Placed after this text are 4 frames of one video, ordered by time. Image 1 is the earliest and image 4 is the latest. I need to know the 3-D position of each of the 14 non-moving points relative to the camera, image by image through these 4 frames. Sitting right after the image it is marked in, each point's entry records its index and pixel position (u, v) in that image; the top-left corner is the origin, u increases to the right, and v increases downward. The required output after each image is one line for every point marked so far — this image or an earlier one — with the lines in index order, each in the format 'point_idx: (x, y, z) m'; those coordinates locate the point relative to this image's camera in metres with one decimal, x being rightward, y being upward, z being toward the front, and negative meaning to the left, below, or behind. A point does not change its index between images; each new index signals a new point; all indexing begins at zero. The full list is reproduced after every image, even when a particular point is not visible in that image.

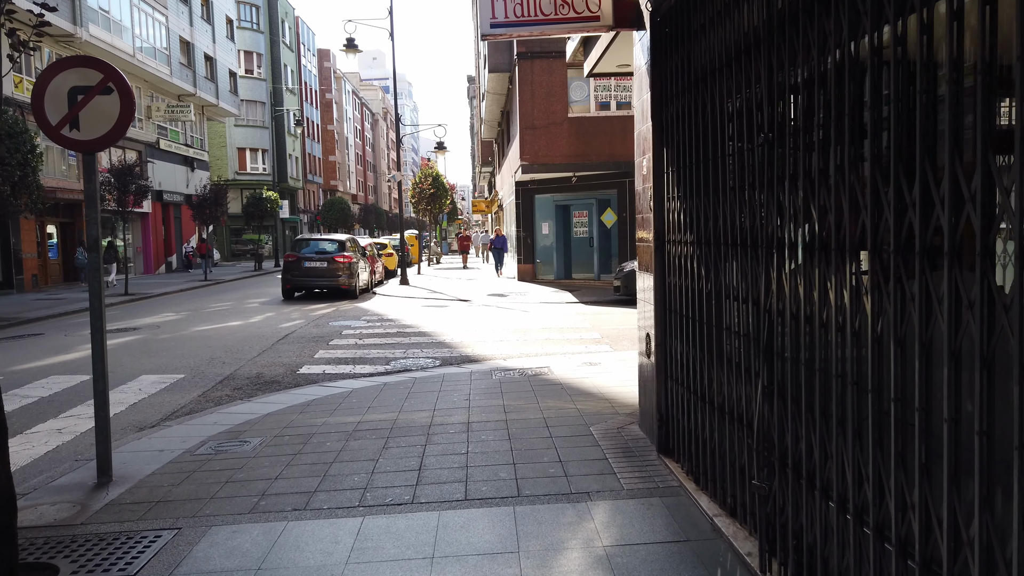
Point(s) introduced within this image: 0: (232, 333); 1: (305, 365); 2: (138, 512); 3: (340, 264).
0: (-5.0, -0.8, +13.4) m
1: (-2.8, -1.0, +10.1) m
2: (-2.3, -1.4, +4.6) m
3: (-4.5, +0.6, +19.8) m
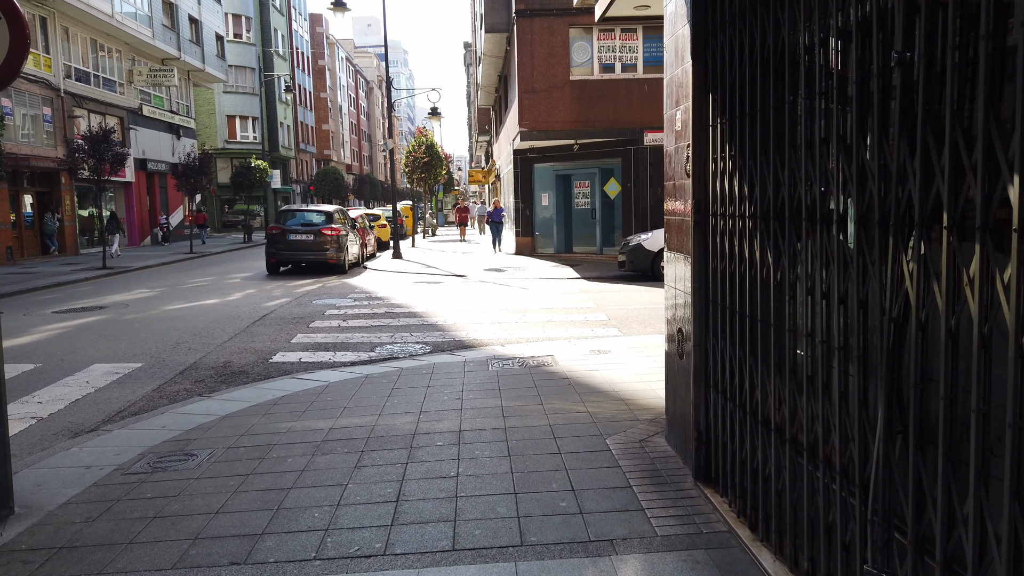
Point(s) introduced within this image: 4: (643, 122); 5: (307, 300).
0: (-5.0, -0.4, +12.4) m
1: (-2.8, -0.8, +9.0) m
2: (-2.3, -1.3, +3.6) m
3: (-4.5, +1.3, +18.6) m
4: (+3.4, +4.4, +19.9) m
5: (-3.7, -0.2, +13.7) m
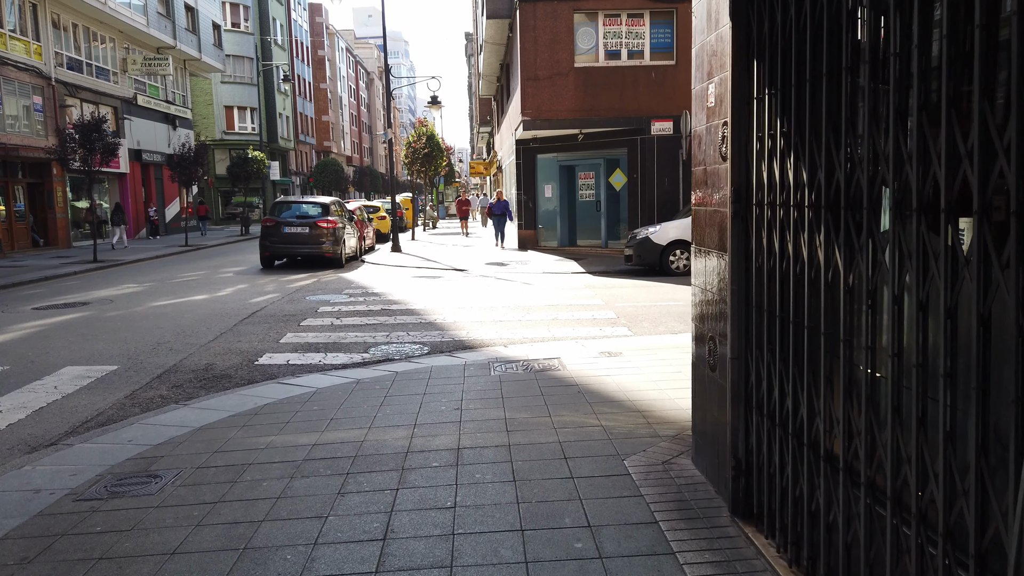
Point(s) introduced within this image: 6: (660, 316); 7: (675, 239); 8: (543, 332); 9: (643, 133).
0: (-4.9, -0.3, +11.8) m
1: (-2.7, -0.7, +8.4) m
2: (-2.2, -1.3, +3.0) m
3: (-4.5, +1.4, +18.0) m
4: (+3.5, +4.5, +19.3) m
5: (-3.7, -0.1, +13.1) m
6: (+2.0, -0.4, +10.3) m
7: (+3.3, +1.0, +15.4) m
8: (+0.4, -0.5, +9.5) m
9: (+3.3, +3.9, +19.2) m
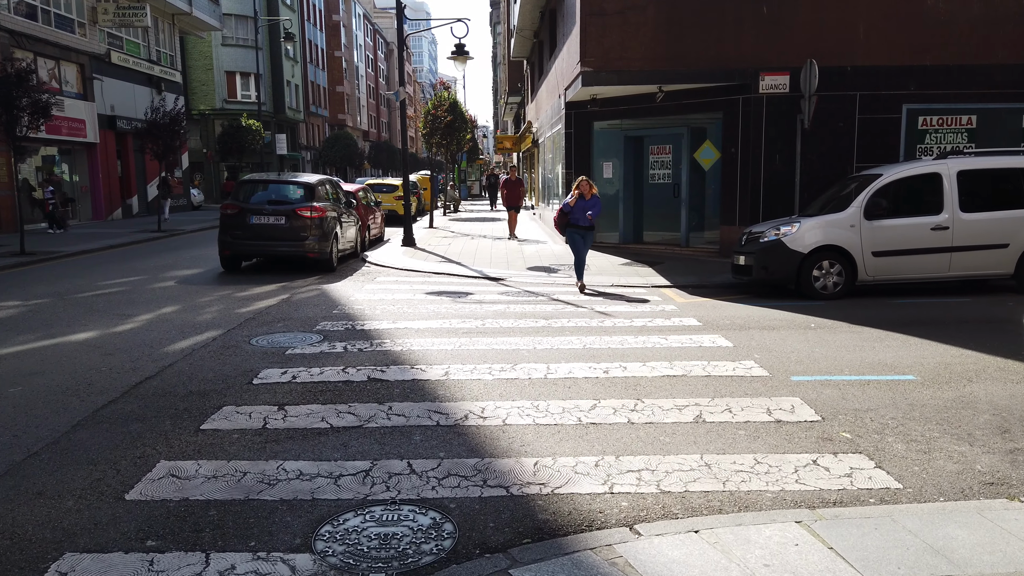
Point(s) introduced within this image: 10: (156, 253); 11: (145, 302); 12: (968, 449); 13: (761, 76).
0: (-4.2, -0.7, +6.8) m
1: (-2.1, -1.2, +3.5) m
2: (-1.7, -2.0, -2.0) m
3: (-3.5, +1.2, +13.0) m
4: (+4.5, +4.2, +14.0) m
5: (-2.9, -0.5, +8.2) m
6: (+2.7, -0.9, +5.2) m
7: (+4.1, +0.6, +10.3) m
8: (+1.1, -1.1, +4.4) m
9: (+4.3, +3.6, +13.9) m
10: (-7.8, +0.8, +16.6) m
11: (-4.9, -0.2, +10.1) m
12: (+2.9, -1.0, +4.8) m
13: (+4.5, +3.8, +13.7) m
